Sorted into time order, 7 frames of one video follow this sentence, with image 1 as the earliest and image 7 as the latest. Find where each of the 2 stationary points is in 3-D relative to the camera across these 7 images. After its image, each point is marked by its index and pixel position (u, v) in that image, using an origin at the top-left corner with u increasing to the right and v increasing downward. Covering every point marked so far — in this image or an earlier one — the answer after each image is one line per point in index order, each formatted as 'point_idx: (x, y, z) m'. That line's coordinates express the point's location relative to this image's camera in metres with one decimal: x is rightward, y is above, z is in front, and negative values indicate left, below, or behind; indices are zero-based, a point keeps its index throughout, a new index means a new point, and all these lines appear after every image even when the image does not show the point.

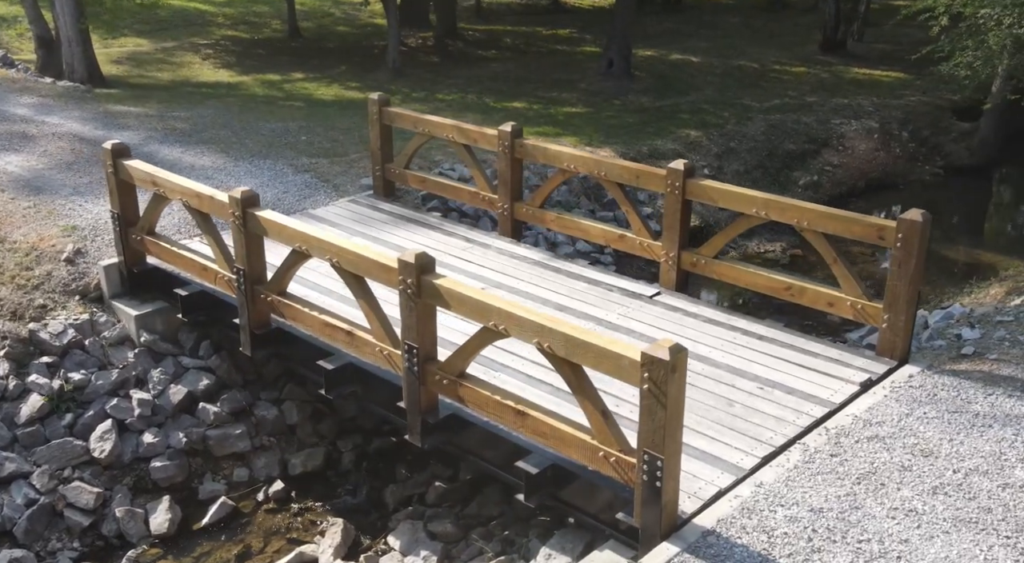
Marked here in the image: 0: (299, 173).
0: (-1.9, +1.0, +9.5) m
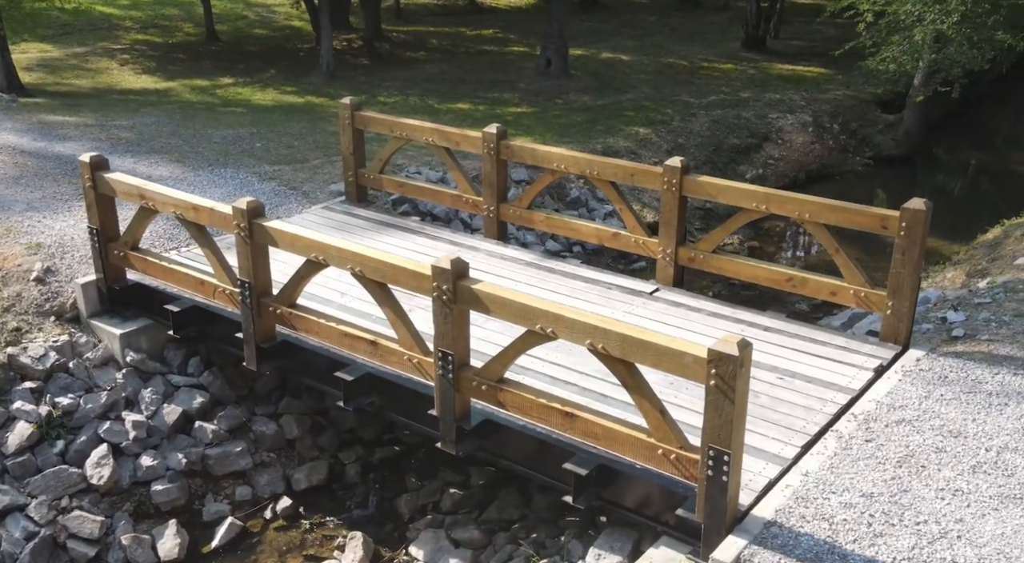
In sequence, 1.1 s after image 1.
0: (-2.2, +0.9, +9.3) m
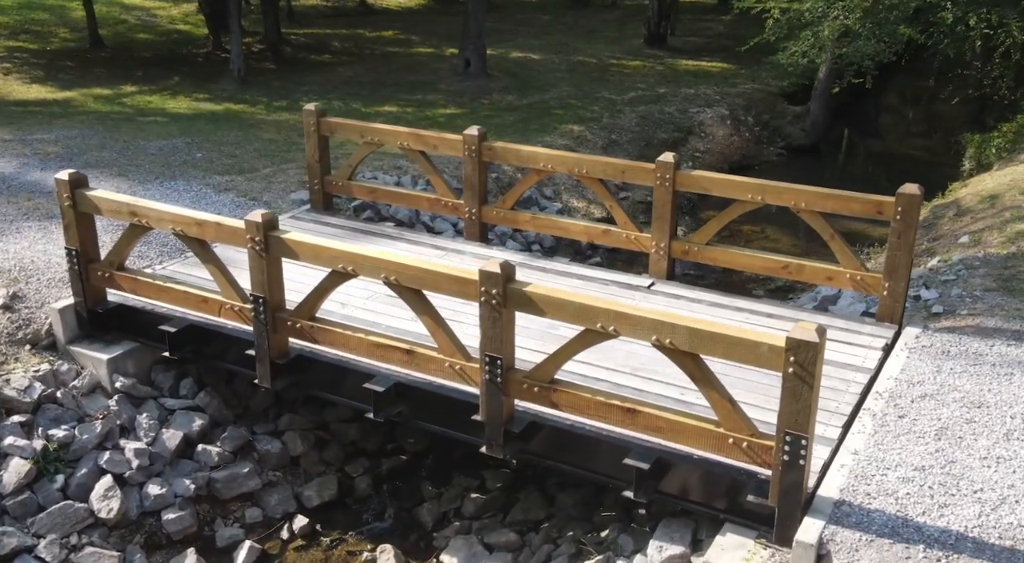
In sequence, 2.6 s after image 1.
0: (-2.5, +0.8, +9.0) m
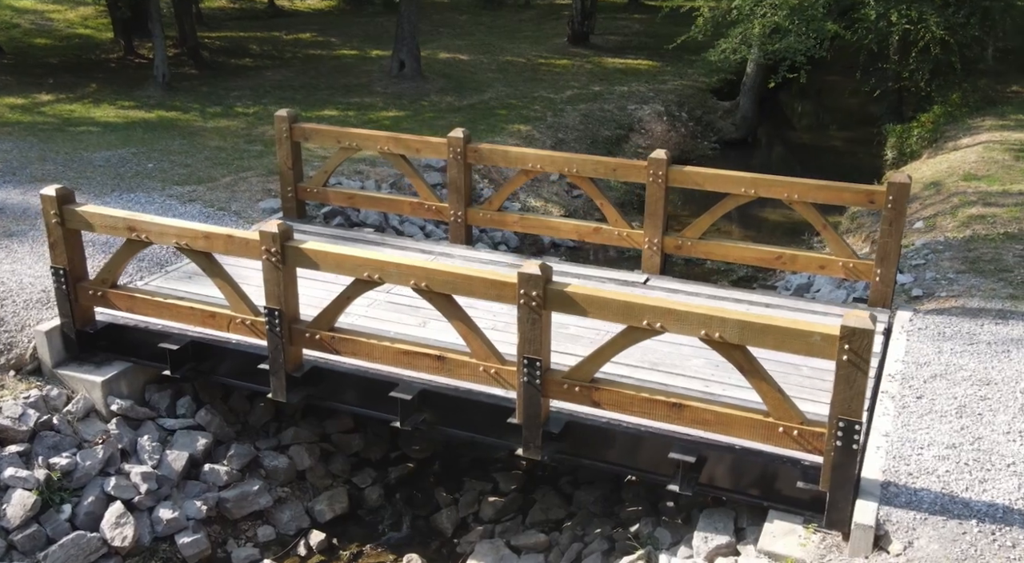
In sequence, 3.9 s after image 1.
0: (-2.7, +0.6, +8.7) m
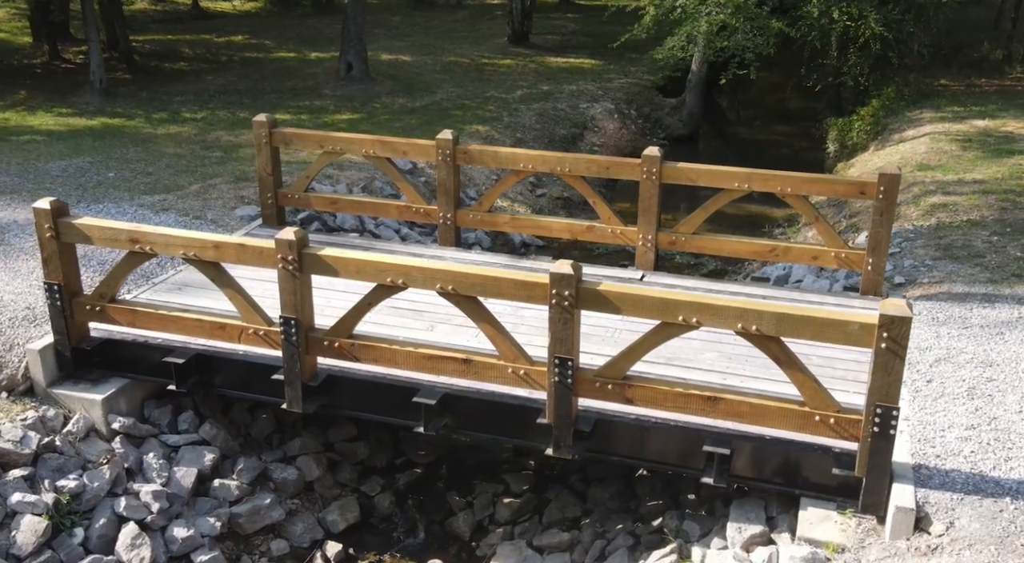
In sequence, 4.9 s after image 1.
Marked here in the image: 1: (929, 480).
0: (-2.9, +0.5, +8.4) m
1: (+2.0, -1.0, +5.0) m
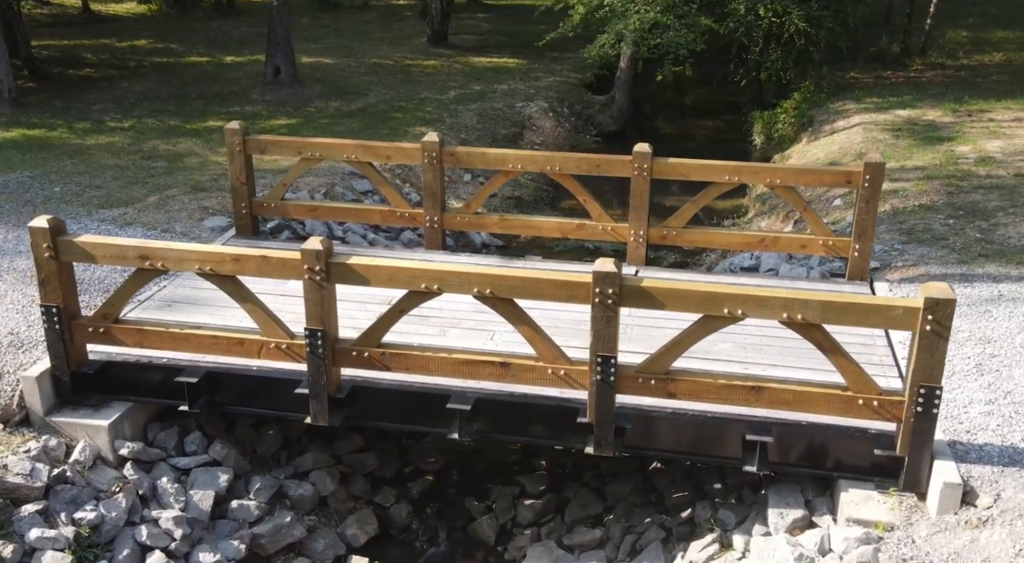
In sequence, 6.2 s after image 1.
0: (-3.0, +0.4, +8.1) m
1: (+2.3, -0.9, +5.2) m
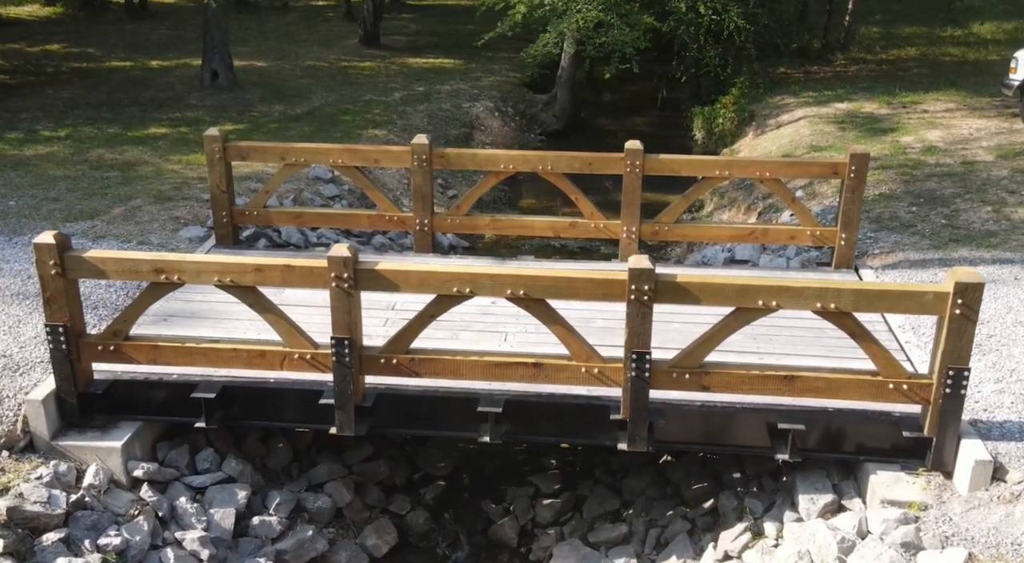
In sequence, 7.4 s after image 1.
0: (-3.1, +0.3, +7.7) m
1: (+2.5, -0.8, +5.4) m
